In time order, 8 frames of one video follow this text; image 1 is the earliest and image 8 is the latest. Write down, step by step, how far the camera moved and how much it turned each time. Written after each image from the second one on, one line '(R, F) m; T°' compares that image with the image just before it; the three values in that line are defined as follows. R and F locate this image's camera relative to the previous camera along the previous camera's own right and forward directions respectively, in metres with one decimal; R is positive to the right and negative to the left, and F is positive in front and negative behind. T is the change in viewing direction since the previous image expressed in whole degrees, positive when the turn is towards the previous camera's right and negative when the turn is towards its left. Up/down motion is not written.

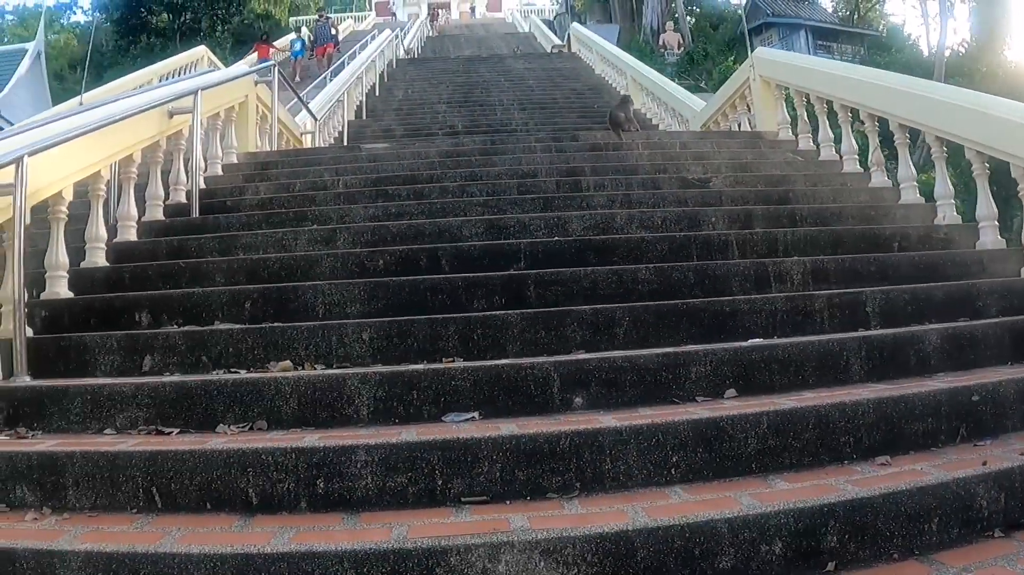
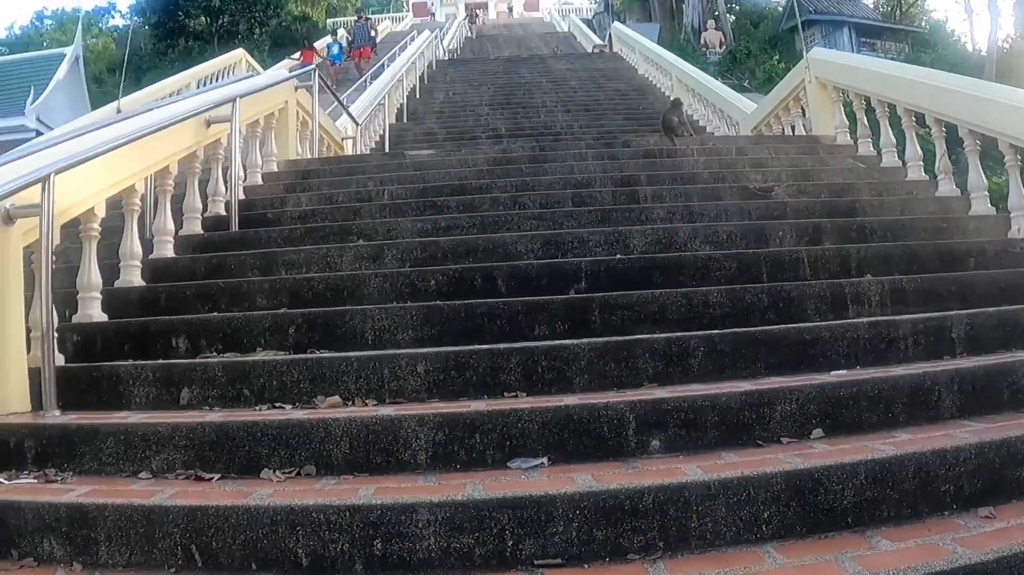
(-0.1, +0.2) m; -2°
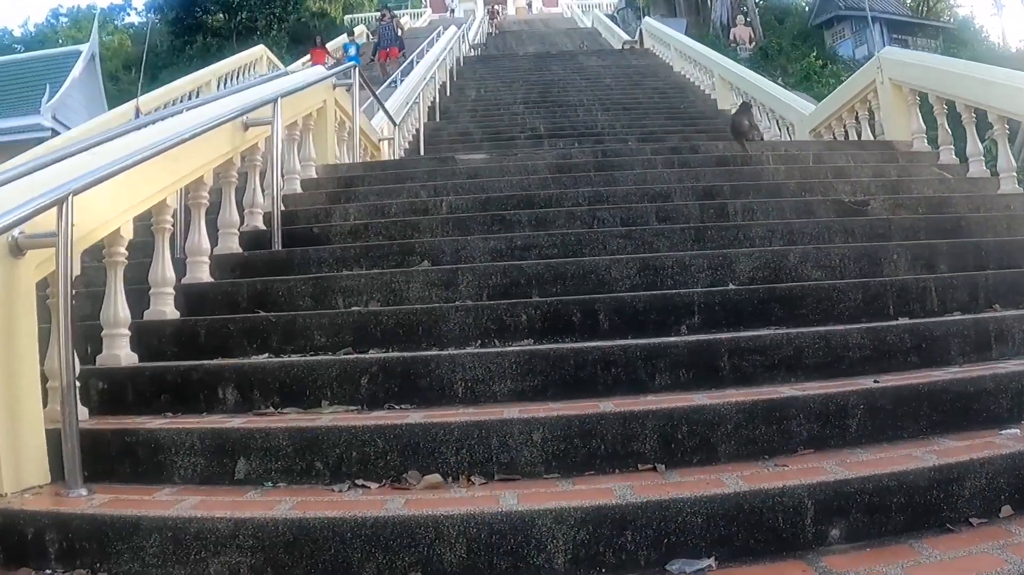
(-0.2, +0.5) m; -1°
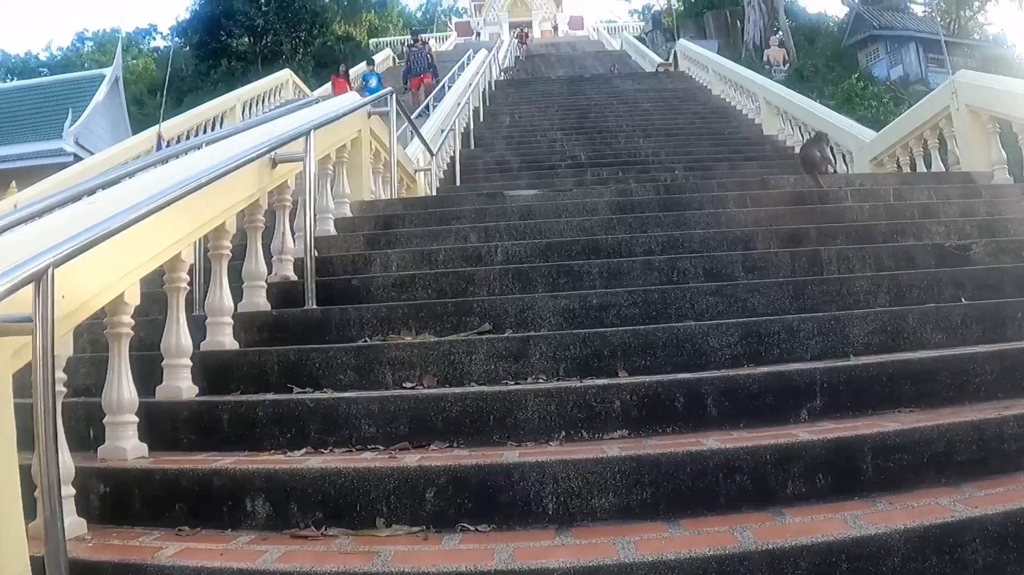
(-0.1, +0.5) m; -1°
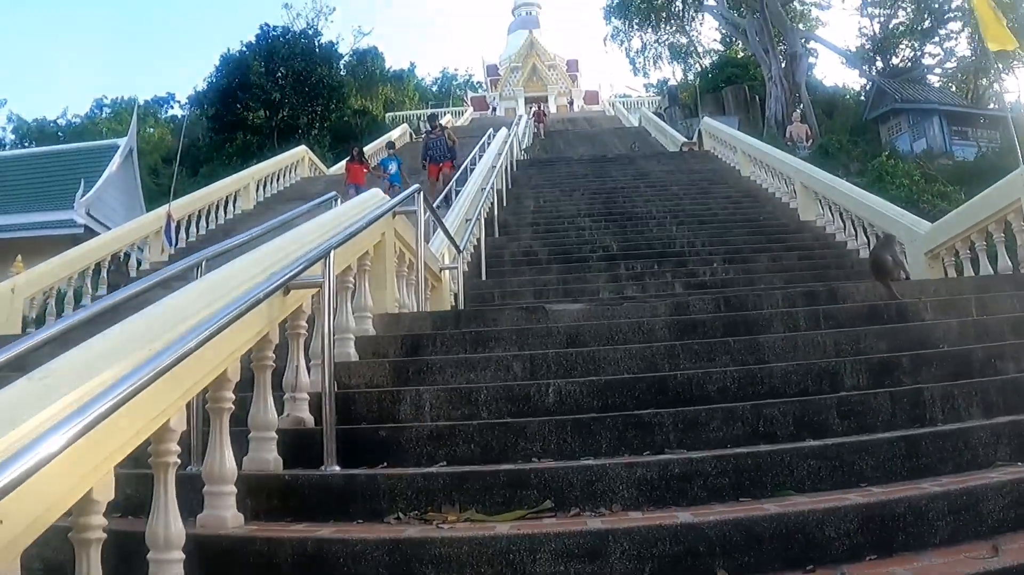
(-0.1, +0.5) m; -1°
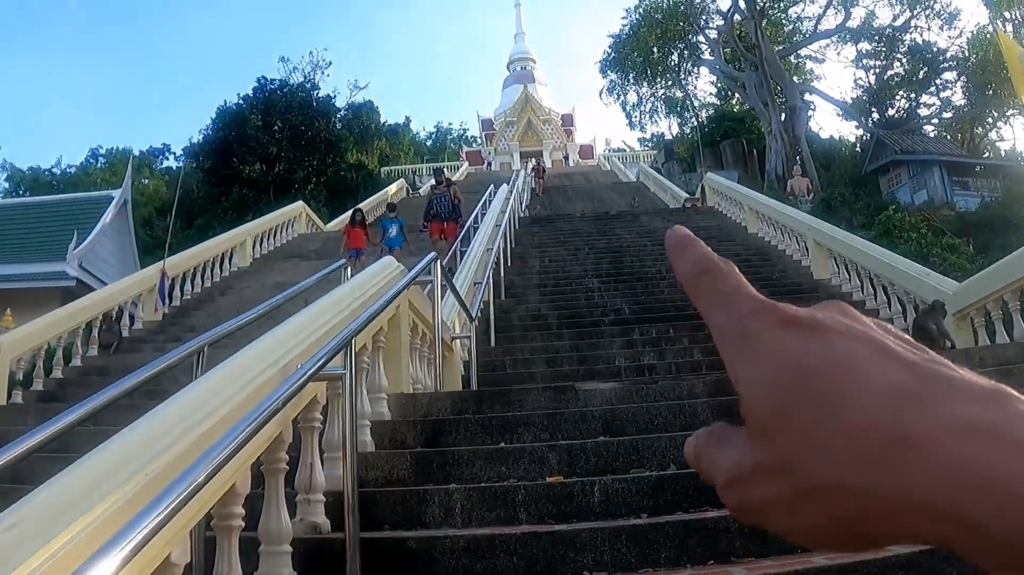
(-0.1, +0.3) m; 0°
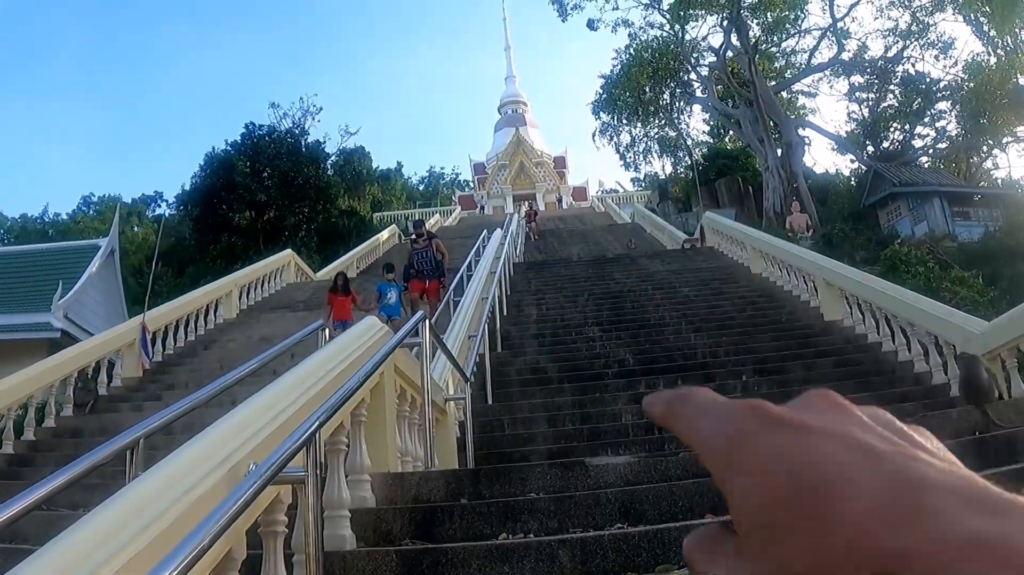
(0.0, +0.5) m; 0°
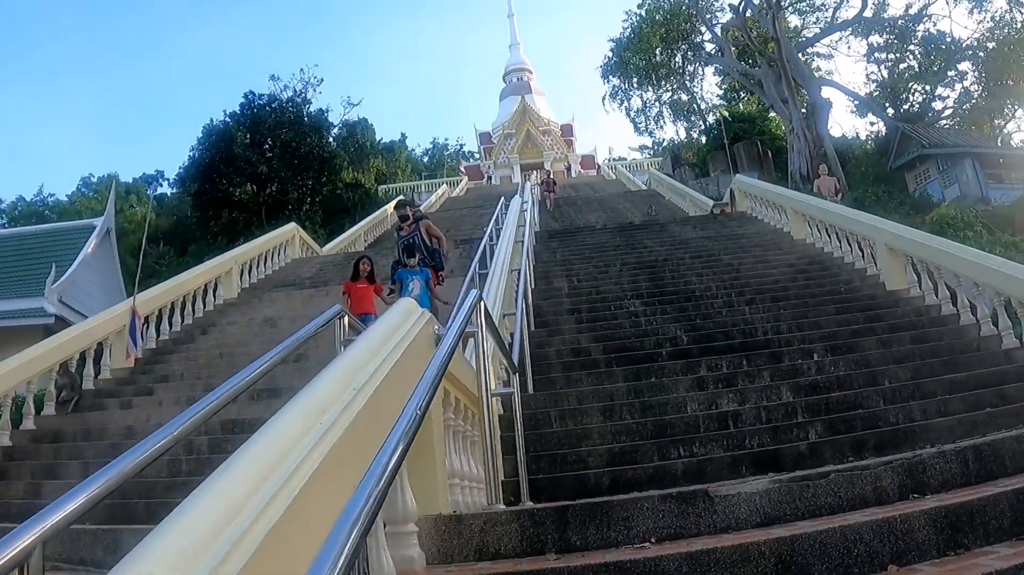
(-0.2, +0.9) m; 0°
